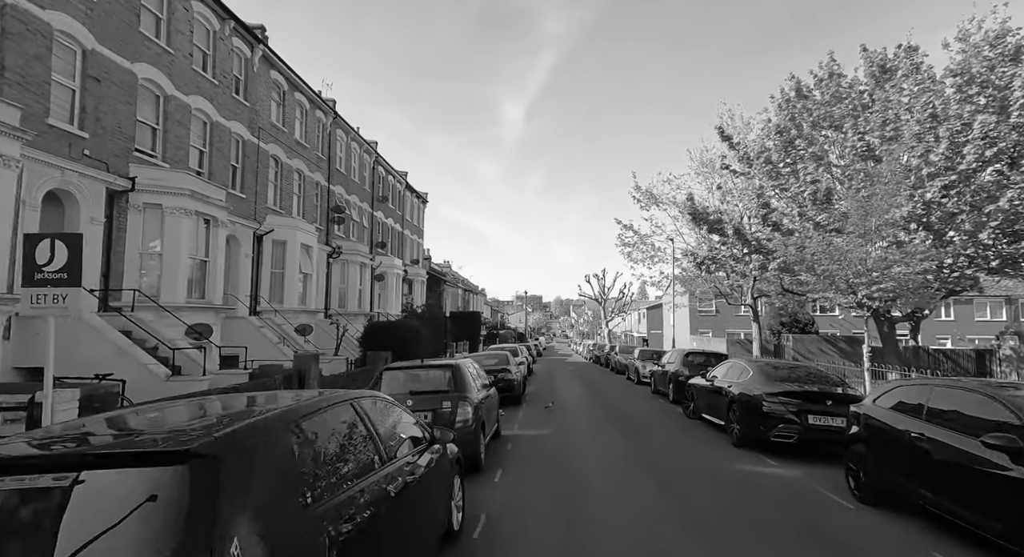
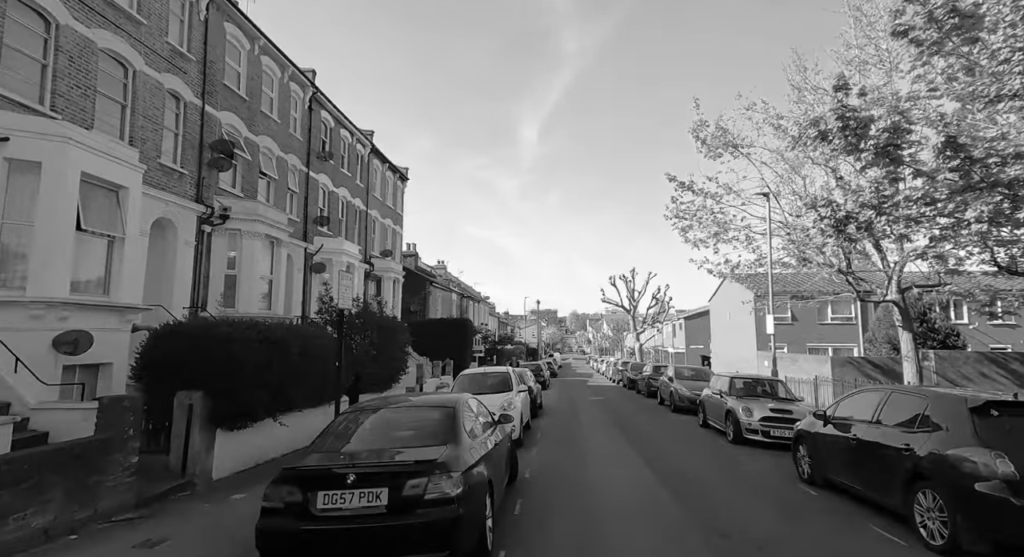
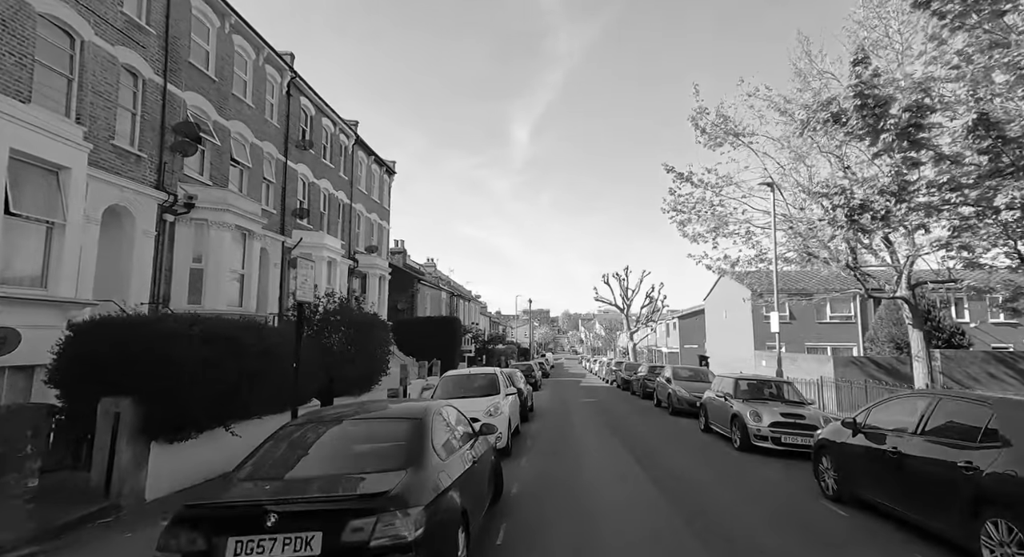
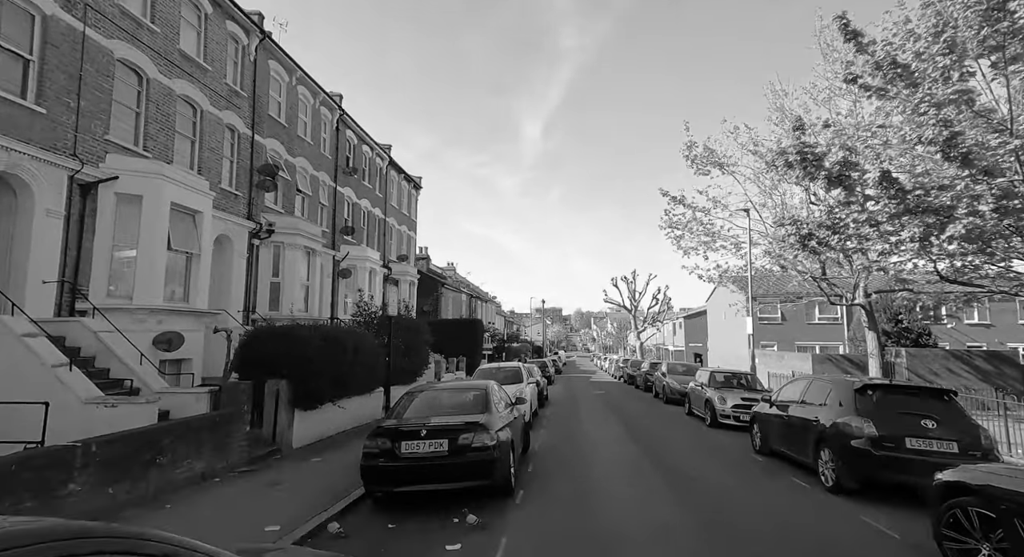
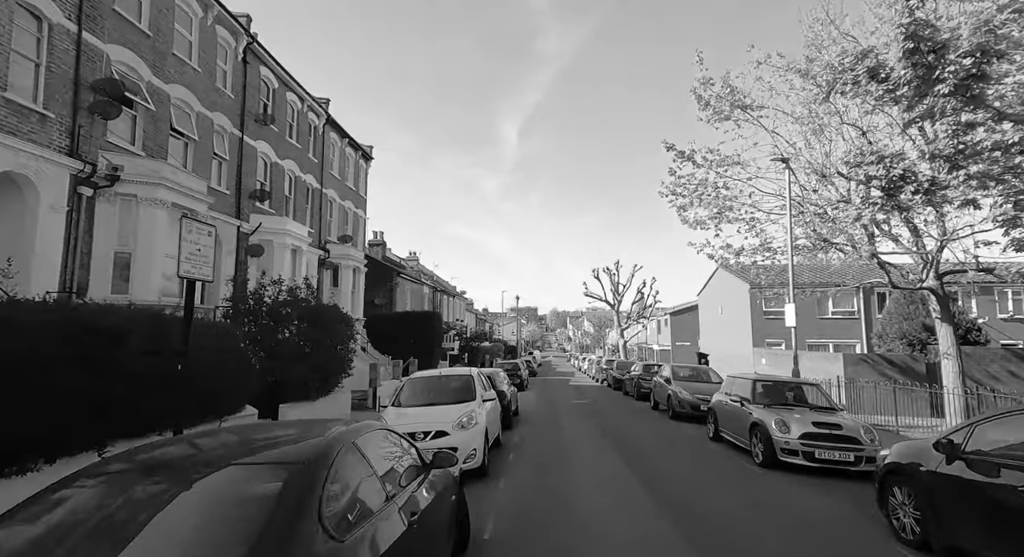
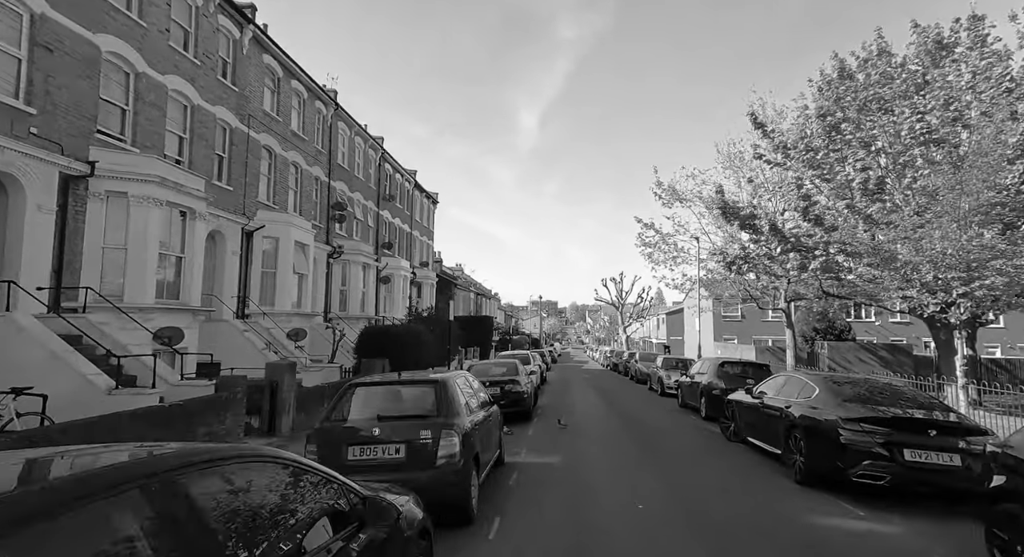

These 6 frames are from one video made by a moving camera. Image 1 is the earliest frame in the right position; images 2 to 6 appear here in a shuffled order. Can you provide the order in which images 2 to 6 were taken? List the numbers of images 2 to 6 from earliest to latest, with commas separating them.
6, 4, 2, 3, 5
